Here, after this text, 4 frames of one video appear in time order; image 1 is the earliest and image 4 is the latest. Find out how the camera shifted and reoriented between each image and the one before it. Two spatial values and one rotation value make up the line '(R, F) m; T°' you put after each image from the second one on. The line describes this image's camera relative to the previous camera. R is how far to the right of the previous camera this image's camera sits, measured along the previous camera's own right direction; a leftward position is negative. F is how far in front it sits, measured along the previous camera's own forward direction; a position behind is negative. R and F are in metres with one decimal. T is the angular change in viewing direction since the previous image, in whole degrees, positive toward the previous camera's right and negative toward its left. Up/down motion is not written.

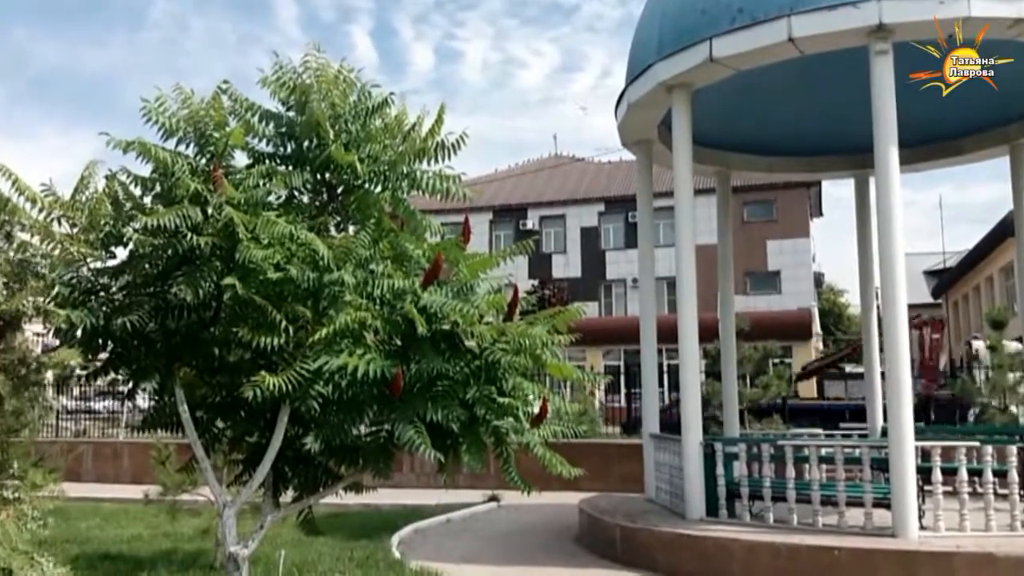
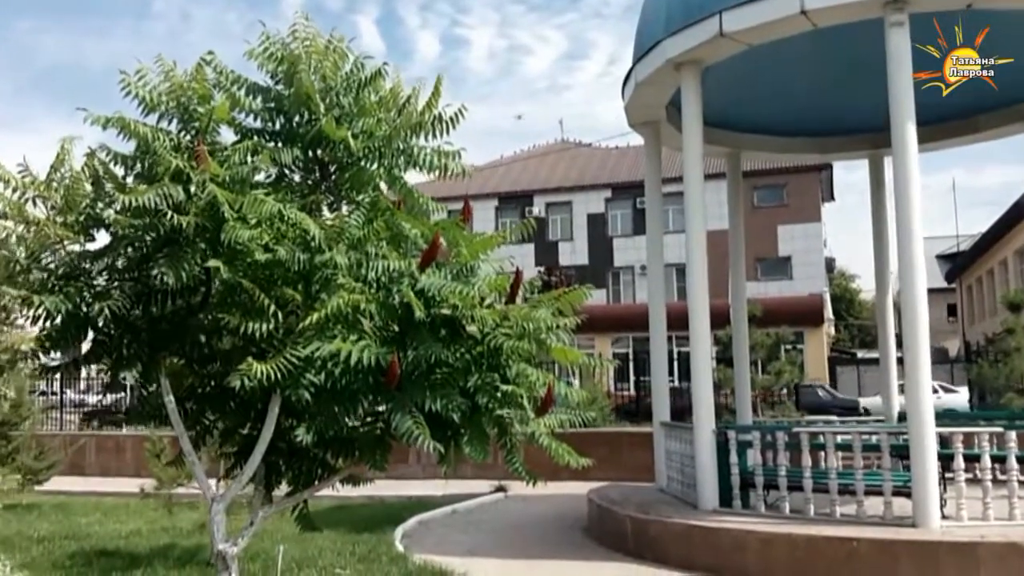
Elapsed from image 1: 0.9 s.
(0.0, +0.3) m; -1°
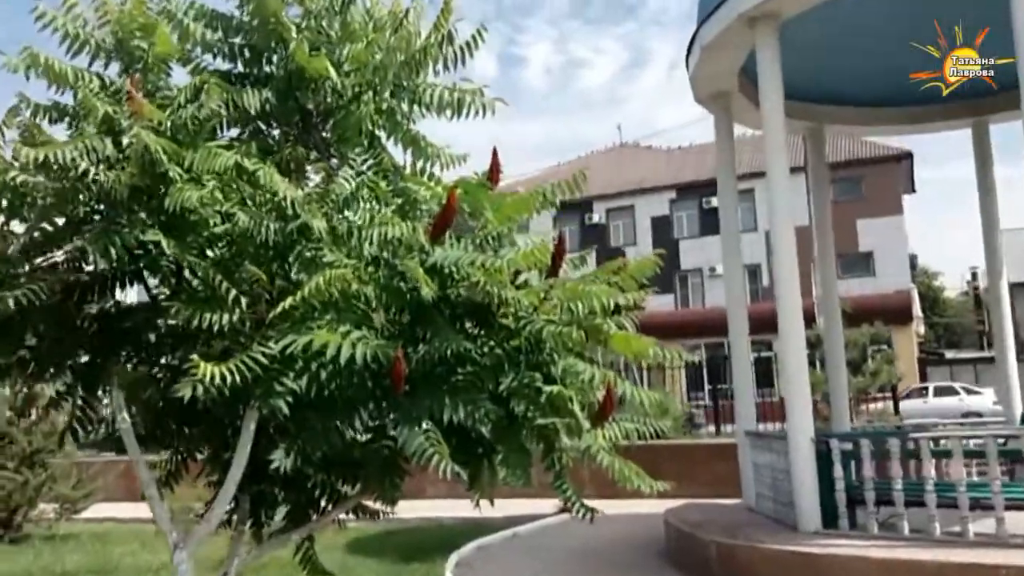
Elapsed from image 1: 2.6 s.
(+0.1, +1.4) m; -4°
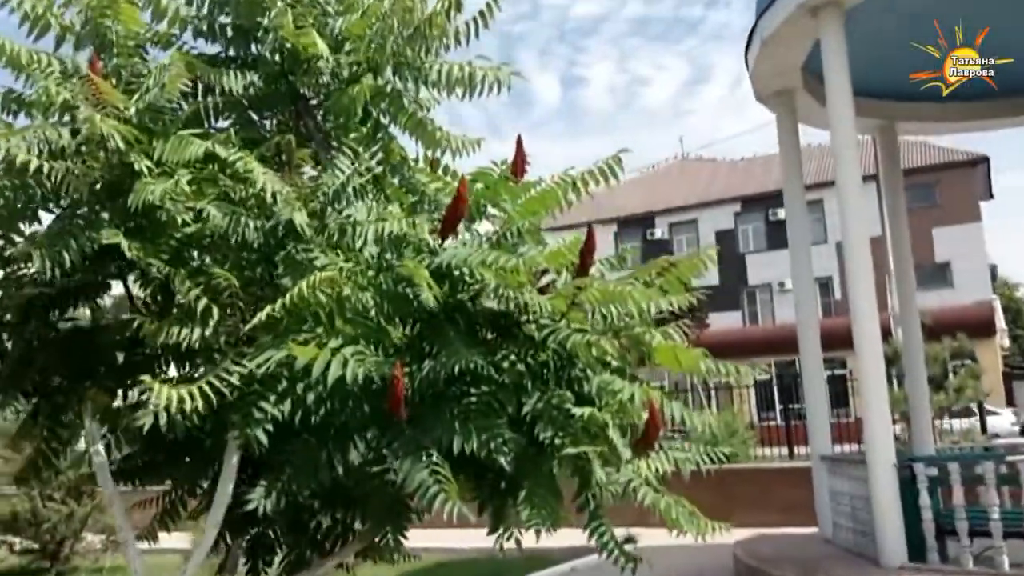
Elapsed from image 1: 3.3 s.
(+0.2, +0.7) m; -4°
